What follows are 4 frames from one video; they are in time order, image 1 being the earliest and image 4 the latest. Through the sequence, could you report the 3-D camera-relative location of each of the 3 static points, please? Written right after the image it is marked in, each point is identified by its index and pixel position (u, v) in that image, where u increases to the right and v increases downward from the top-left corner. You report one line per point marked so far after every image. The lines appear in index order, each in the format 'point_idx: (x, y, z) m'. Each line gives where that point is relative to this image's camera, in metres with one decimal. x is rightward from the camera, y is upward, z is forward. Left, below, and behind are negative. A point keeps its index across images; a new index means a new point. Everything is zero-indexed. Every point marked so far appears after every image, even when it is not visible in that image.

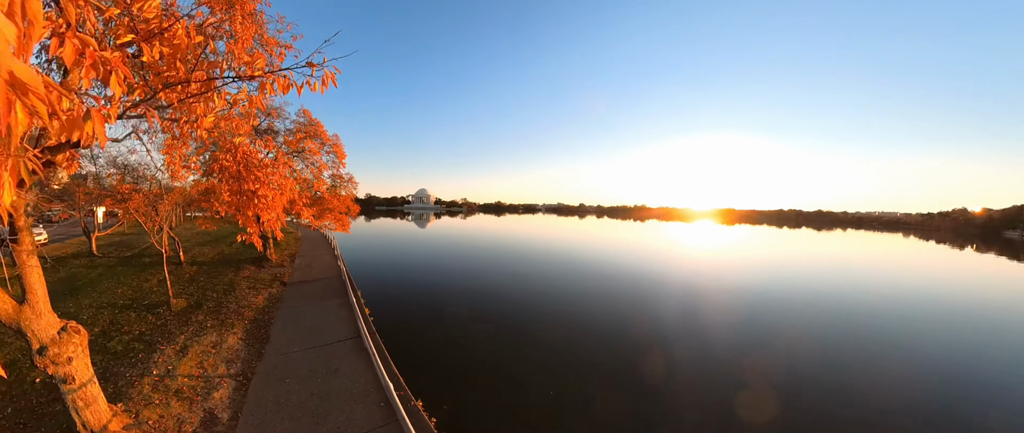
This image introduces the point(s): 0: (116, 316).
0: (-11.8, -2.9, +9.8) m
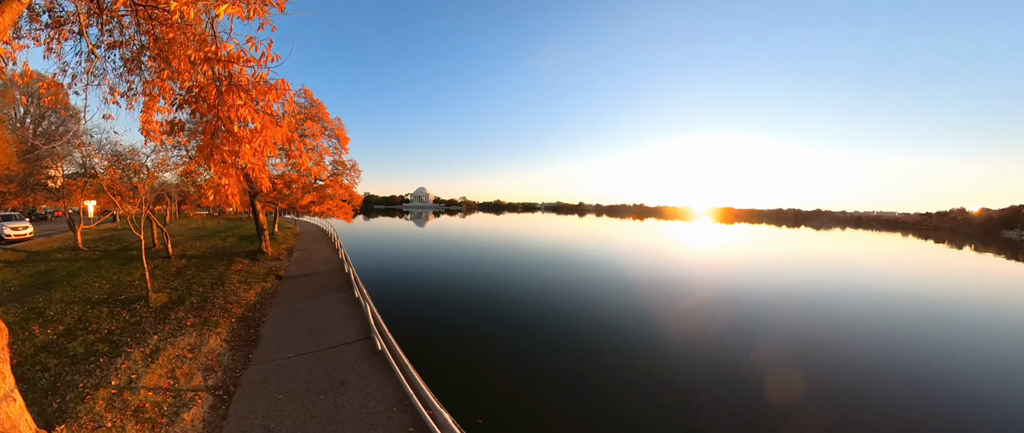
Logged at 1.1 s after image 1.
0: (-11.0, -2.5, +8.5) m
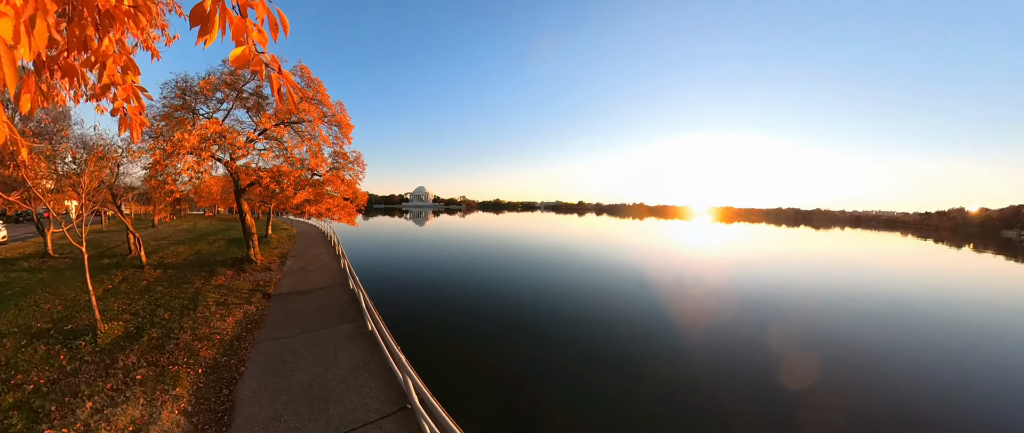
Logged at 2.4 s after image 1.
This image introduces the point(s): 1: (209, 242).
0: (-9.8, -2.6, +6.4) m
1: (-17.3, -1.5, +18.8) m
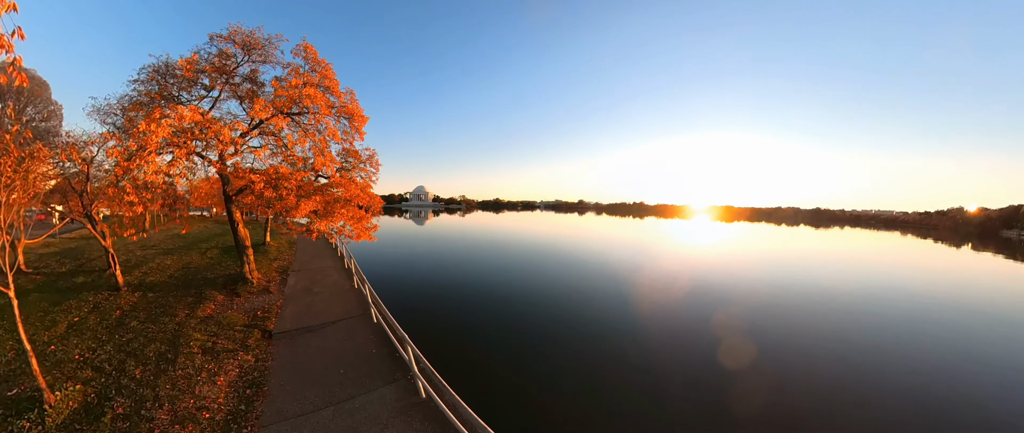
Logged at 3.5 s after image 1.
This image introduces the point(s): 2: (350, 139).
0: (-8.4, -2.9, +4.5) m
1: (-16.0, -1.8, +16.9) m
2: (-5.2, +2.5, +10.7) m
